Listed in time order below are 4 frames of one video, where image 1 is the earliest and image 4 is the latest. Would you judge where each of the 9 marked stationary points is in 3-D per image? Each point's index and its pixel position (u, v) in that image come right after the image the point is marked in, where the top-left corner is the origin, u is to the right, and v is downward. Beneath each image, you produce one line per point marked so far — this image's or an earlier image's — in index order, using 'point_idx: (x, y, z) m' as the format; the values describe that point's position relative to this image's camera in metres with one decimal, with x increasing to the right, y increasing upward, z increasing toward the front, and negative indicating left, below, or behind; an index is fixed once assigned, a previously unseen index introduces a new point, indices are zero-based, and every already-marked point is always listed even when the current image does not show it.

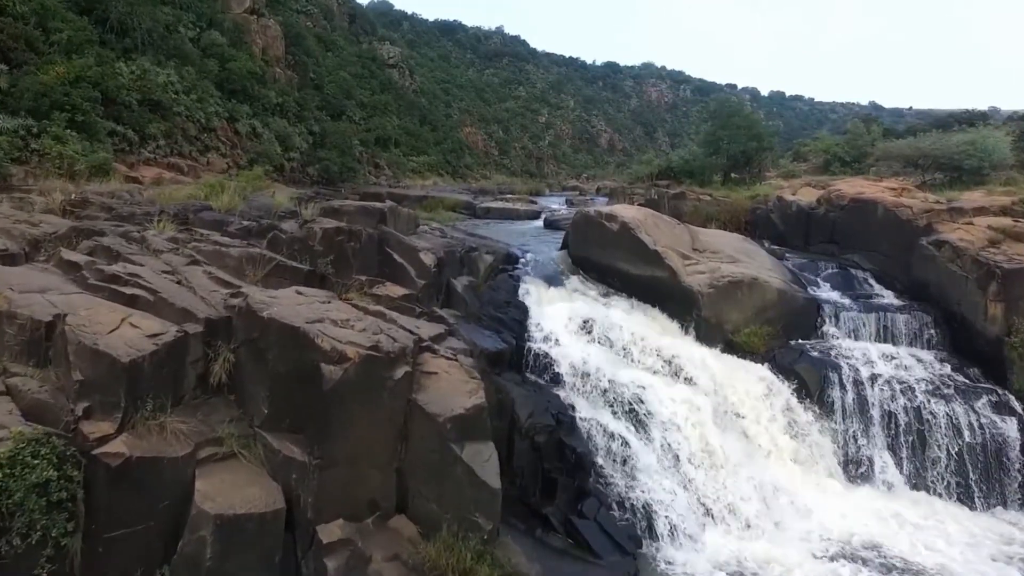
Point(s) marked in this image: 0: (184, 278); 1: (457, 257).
0: (-3.8, +0.1, +7.3) m
1: (-0.8, +0.5, +9.8) m
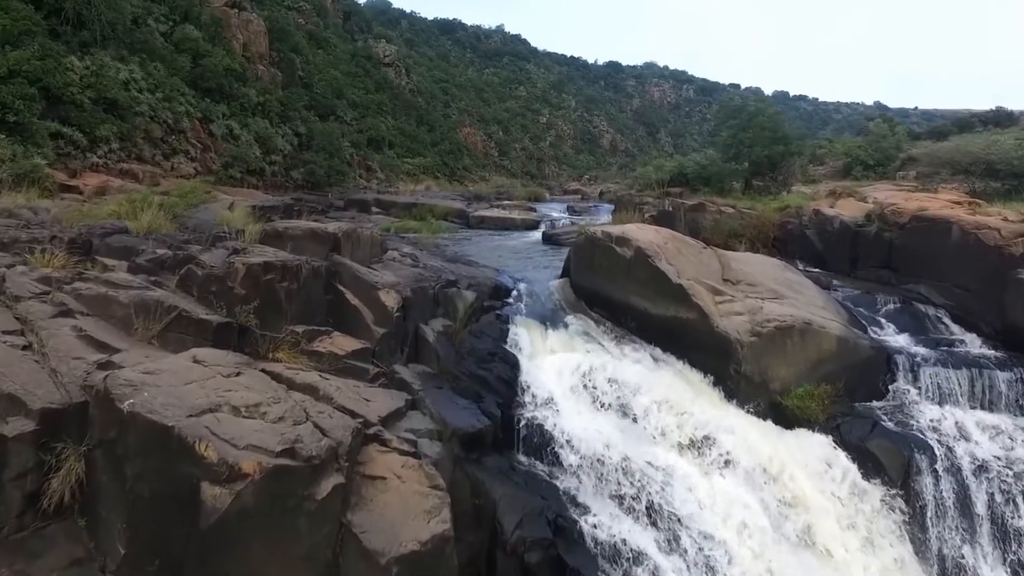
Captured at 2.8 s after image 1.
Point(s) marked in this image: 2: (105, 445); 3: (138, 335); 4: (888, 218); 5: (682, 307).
0: (-4.0, -0.4, +5.3) m
1: (-1.0, -0.1, +7.7) m
2: (-2.9, -1.1, +4.5) m
3: (-3.5, -0.4, +5.8) m
4: (+6.2, +1.2, +10.3) m
5: (+2.1, -0.2, +7.8) m
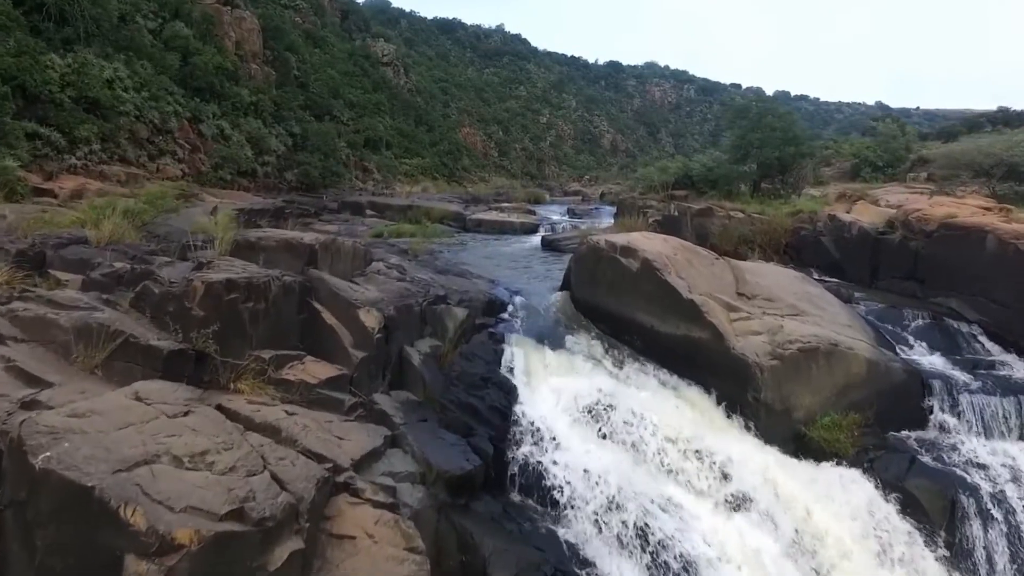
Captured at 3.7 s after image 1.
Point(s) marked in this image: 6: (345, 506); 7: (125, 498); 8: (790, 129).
0: (-4.1, -0.6, +4.5) m
1: (-1.1, -0.3, +7.0) m
2: (-3.0, -1.3, +3.8) m
3: (-3.5, -0.6, +5.0) m
4: (+6.2, +1.0, +9.6) m
5: (+2.0, -0.4, +7.1) m
6: (-1.2, -1.6, +4.5) m
7: (-2.2, -1.2, +3.6) m
8: (+7.4, +4.2, +16.6) m
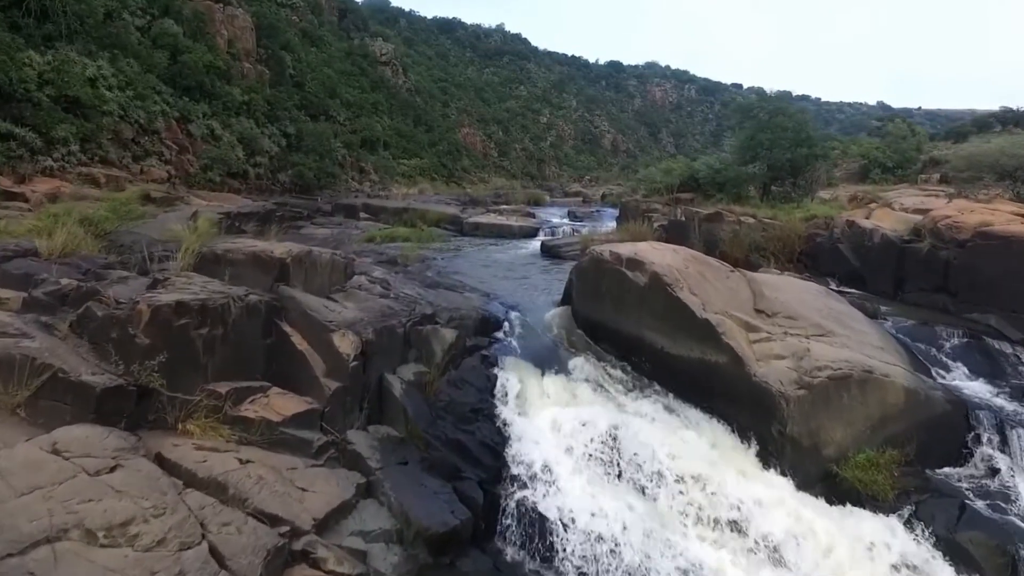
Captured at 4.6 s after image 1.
0: (-4.1, -0.8, +3.8) m
1: (-1.1, -0.5, +6.3) m
2: (-3.0, -1.5, +3.0) m
3: (-3.6, -0.8, +4.3) m
4: (+6.1, +0.8, +8.8) m
5: (+2.0, -0.6, +6.3) m
6: (-1.3, -1.7, +3.7) m
7: (-2.3, -1.4, +2.9) m
8: (+7.3, +4.1, +15.9) m
